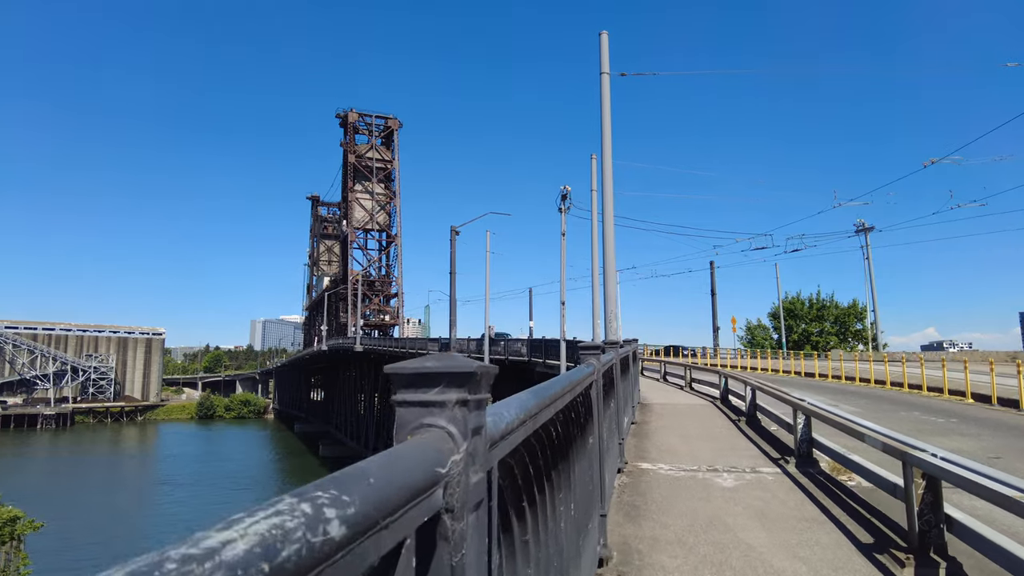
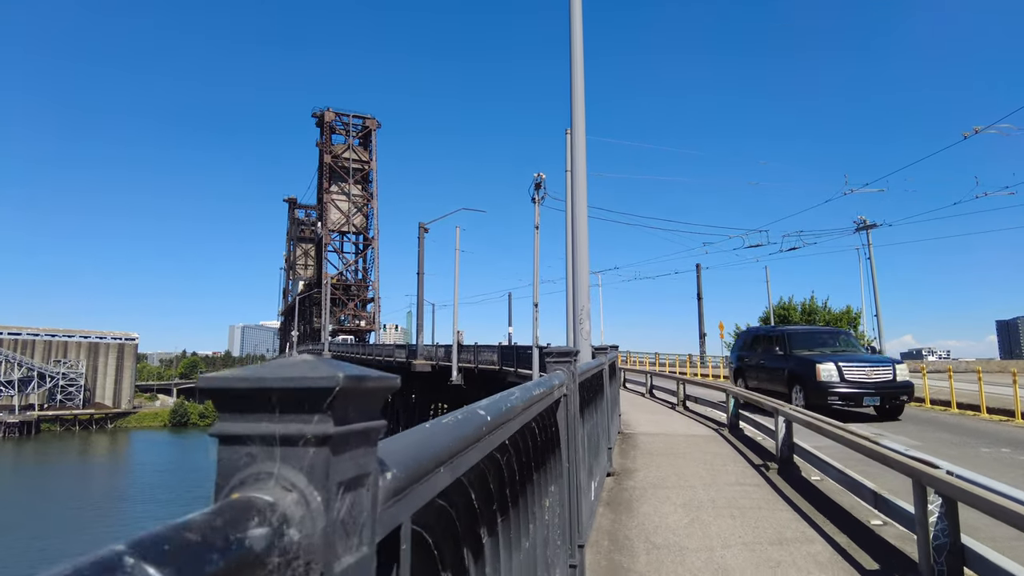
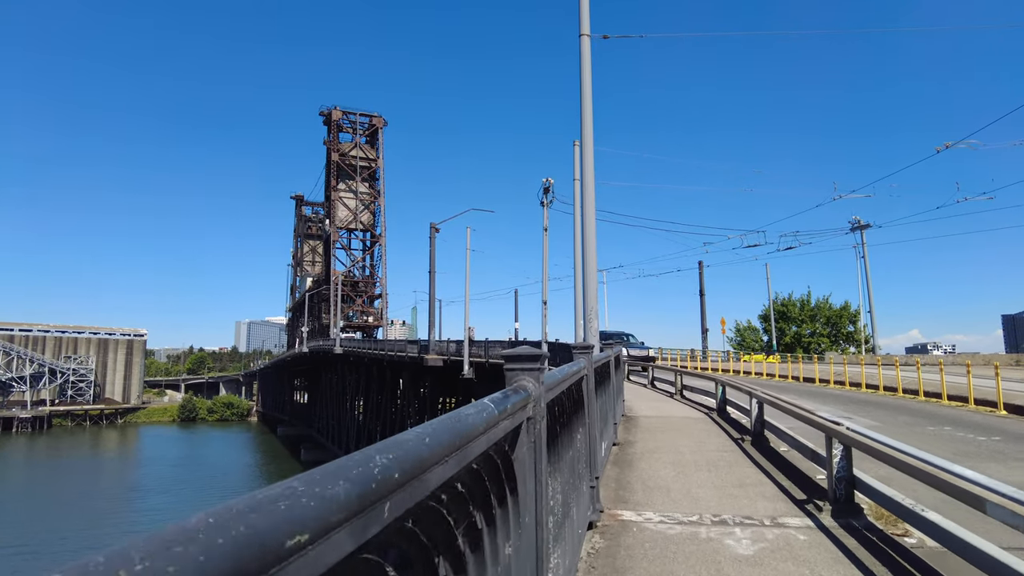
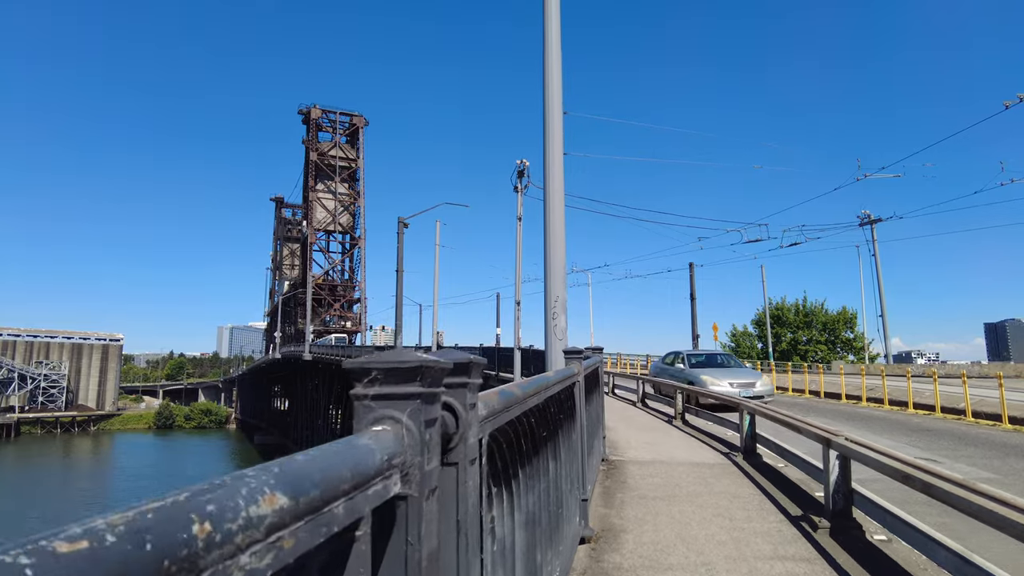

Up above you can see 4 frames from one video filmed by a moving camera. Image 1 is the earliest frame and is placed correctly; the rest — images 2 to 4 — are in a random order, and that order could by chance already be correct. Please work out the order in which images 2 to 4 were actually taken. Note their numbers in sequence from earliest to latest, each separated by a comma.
3, 2, 4
